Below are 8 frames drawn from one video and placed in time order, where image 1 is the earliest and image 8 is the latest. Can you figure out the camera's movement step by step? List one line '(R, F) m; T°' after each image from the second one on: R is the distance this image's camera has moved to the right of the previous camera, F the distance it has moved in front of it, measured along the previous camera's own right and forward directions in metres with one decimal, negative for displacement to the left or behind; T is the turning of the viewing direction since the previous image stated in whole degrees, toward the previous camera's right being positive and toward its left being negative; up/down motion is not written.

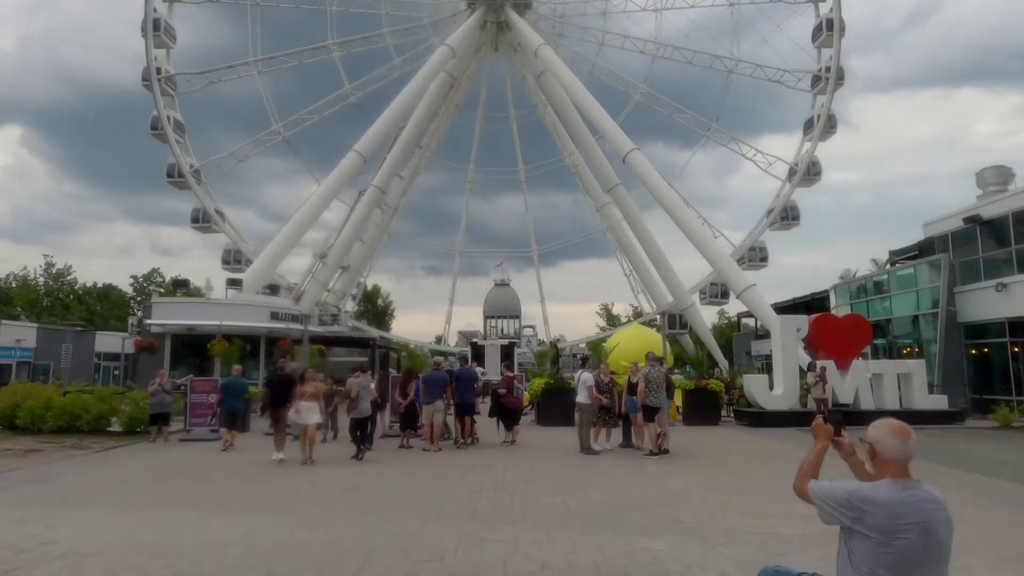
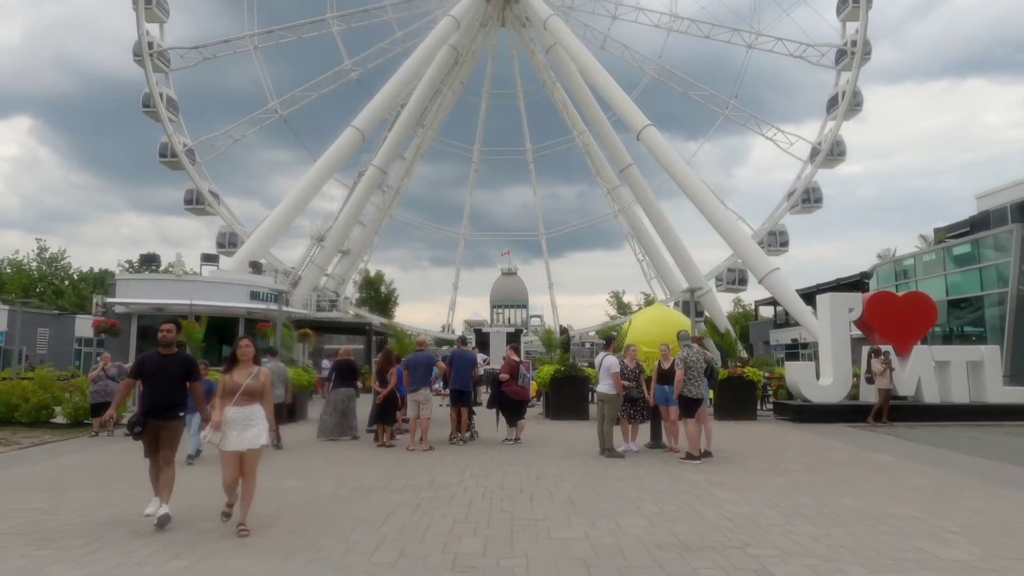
(+0.1, +2.7) m; -1°
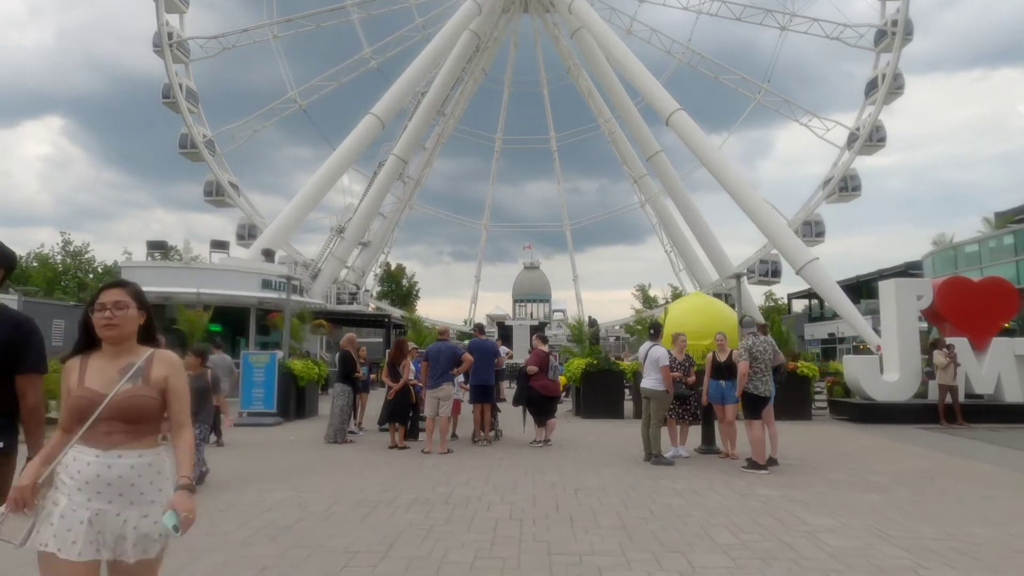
(-0.1, +1.5) m; -2°
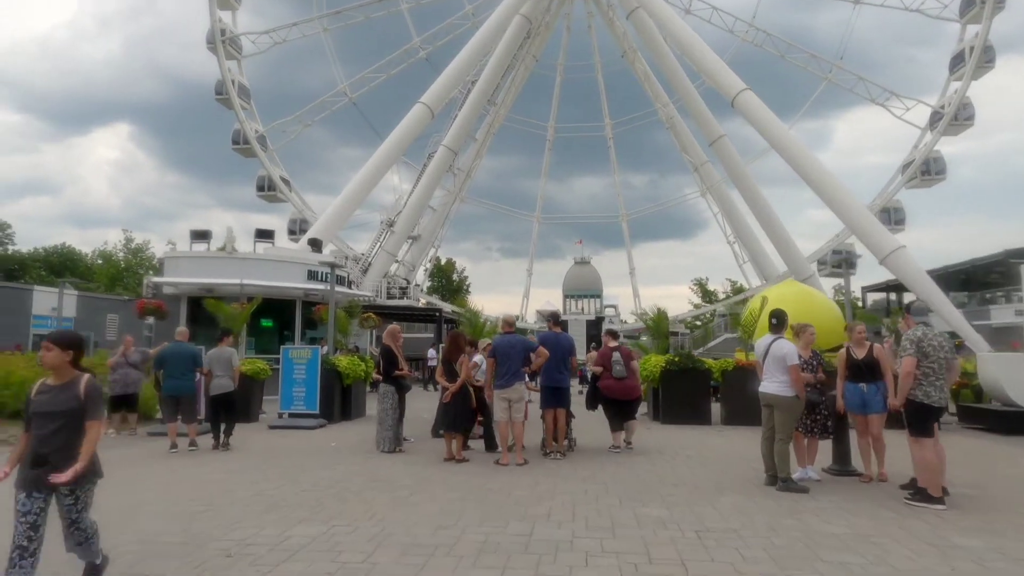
(-0.4, +1.8) m; -4°
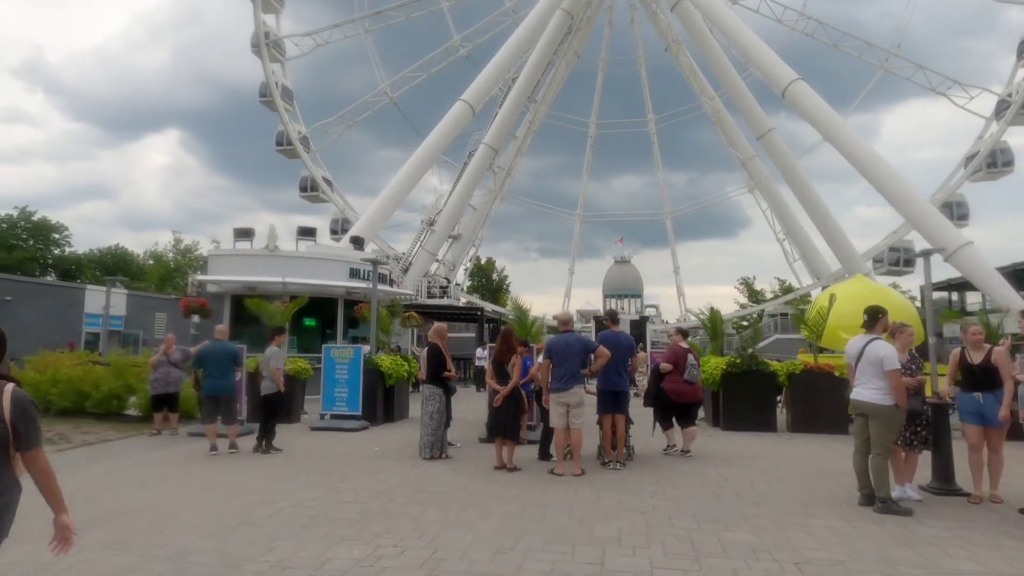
(-0.2, +0.7) m; -3°
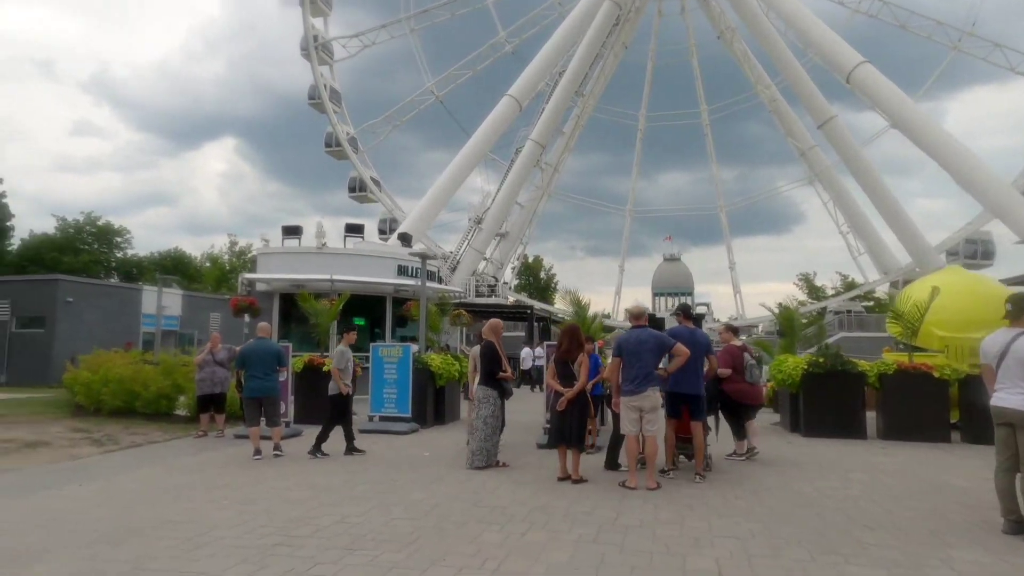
(-0.2, +0.8) m; -4°
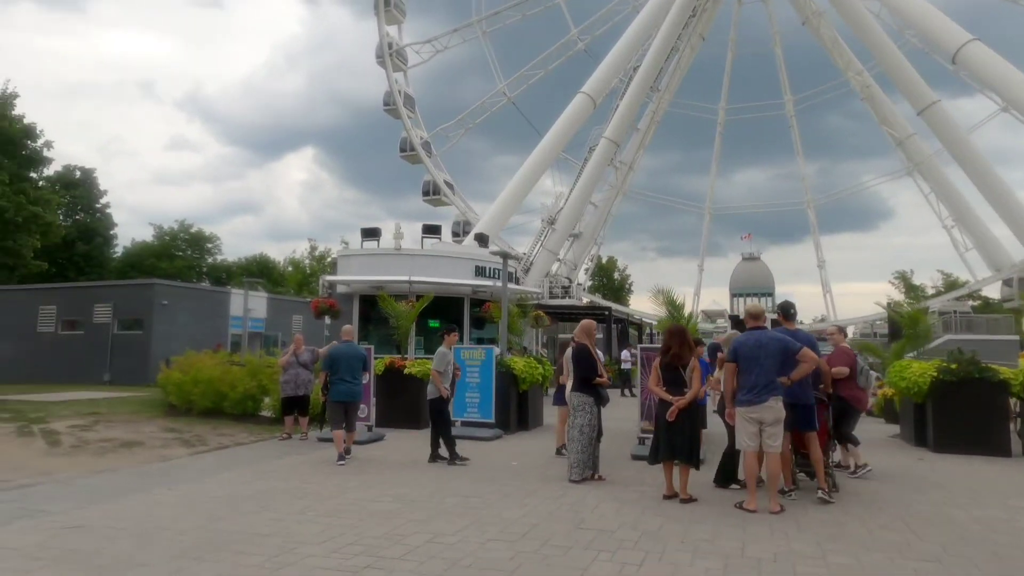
(-0.3, +0.6) m; -6°
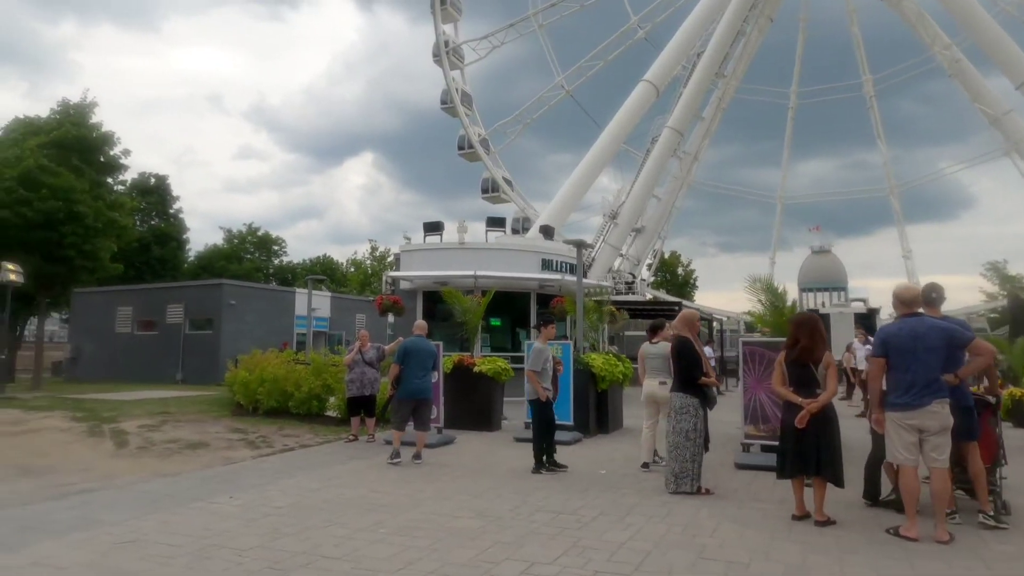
(-0.4, +0.9) m; -5°
